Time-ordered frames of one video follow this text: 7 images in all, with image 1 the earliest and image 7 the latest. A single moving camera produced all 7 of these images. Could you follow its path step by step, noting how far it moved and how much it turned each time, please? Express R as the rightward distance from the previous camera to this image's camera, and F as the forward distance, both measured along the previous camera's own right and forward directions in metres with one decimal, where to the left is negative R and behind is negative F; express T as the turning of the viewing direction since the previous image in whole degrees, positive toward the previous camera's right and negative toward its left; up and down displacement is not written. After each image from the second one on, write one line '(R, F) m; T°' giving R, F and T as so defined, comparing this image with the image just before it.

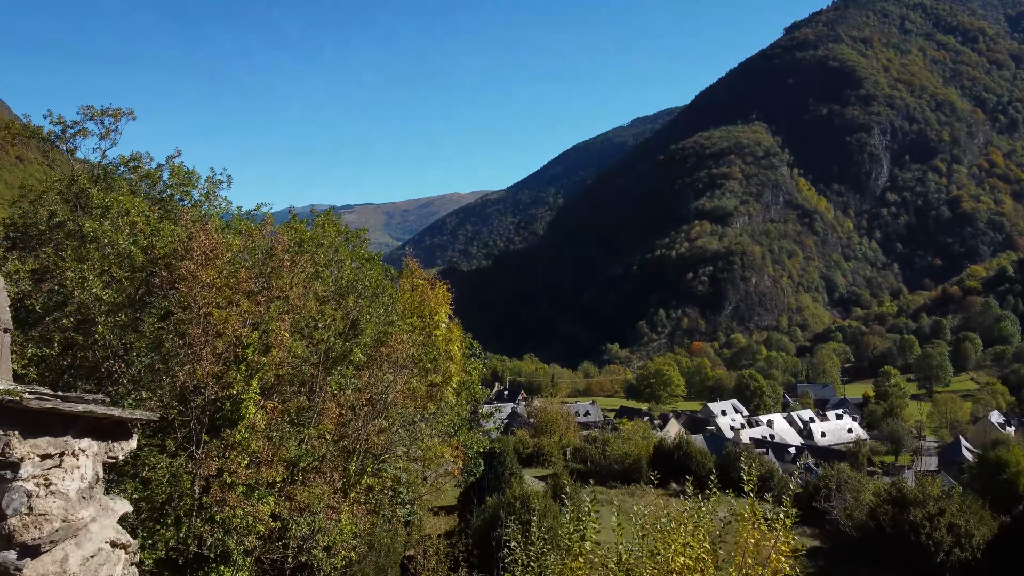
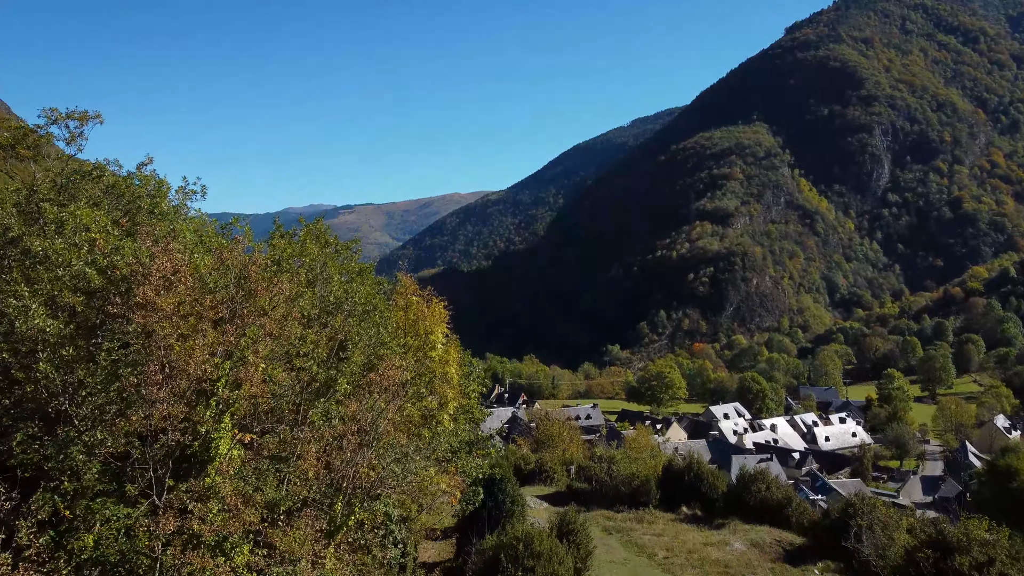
(0.0, +0.3) m; 0°
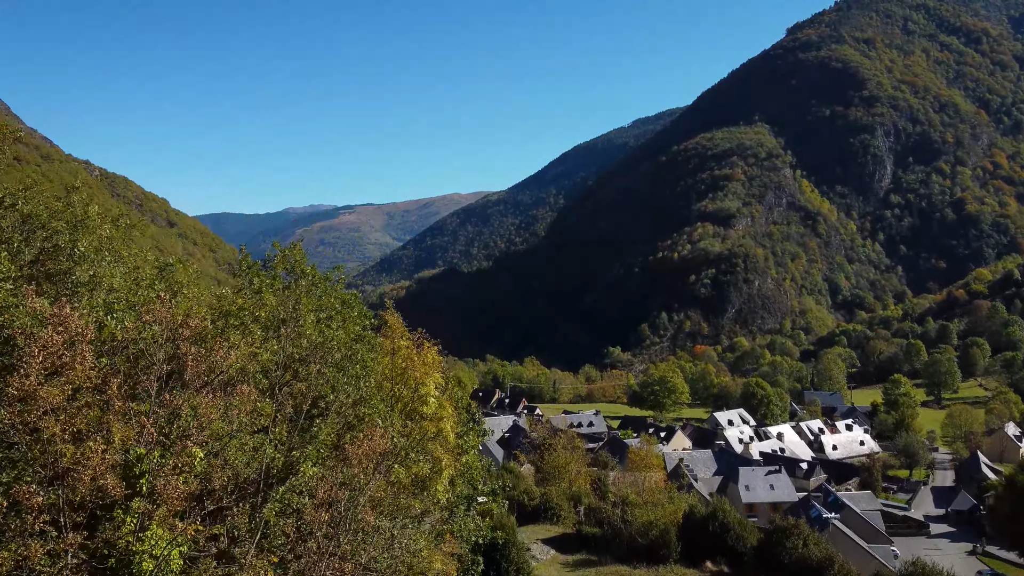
(0.0, +0.6) m; 0°
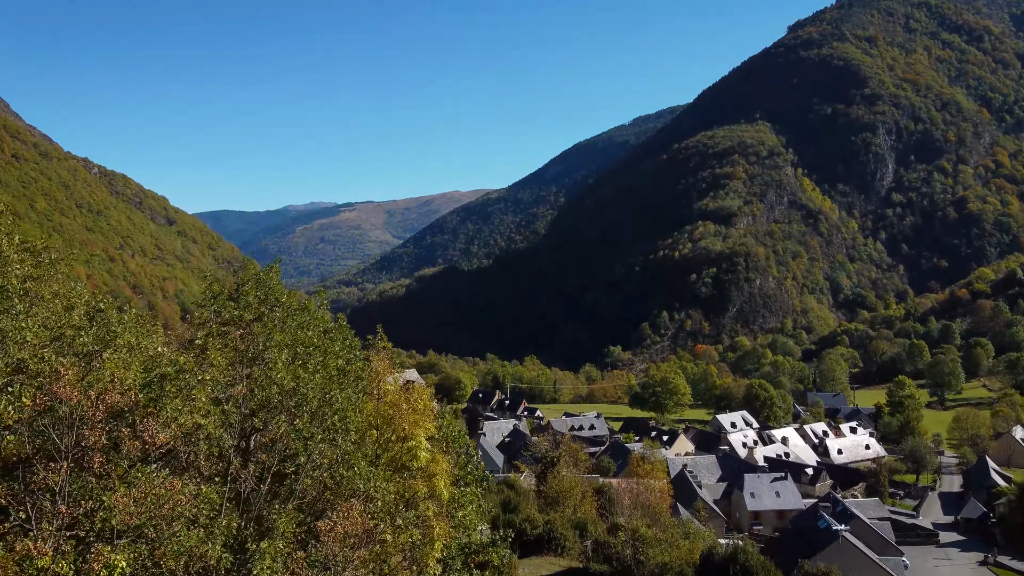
(0.0, +0.5) m; 0°
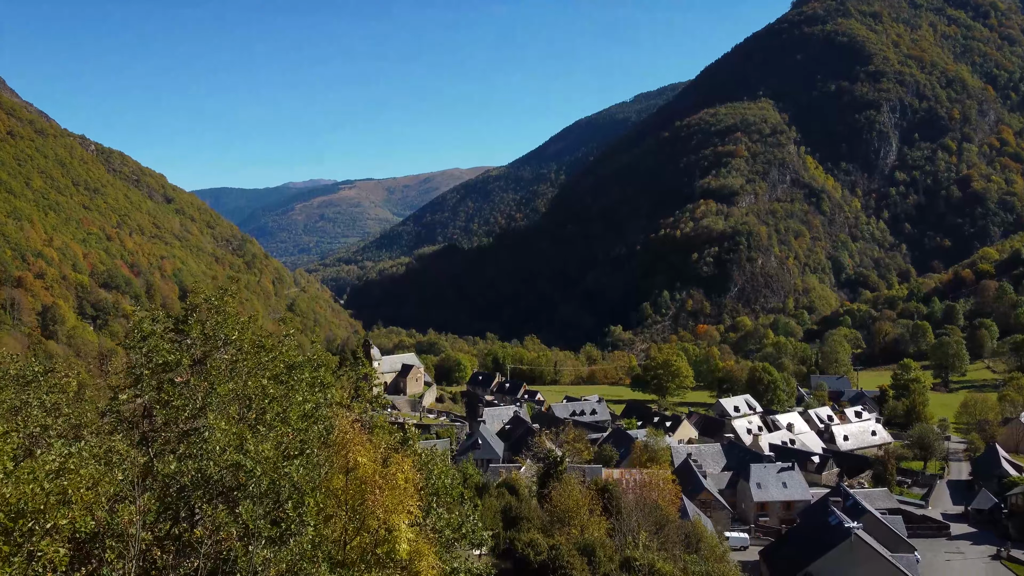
(0.0, +0.8) m; 0°
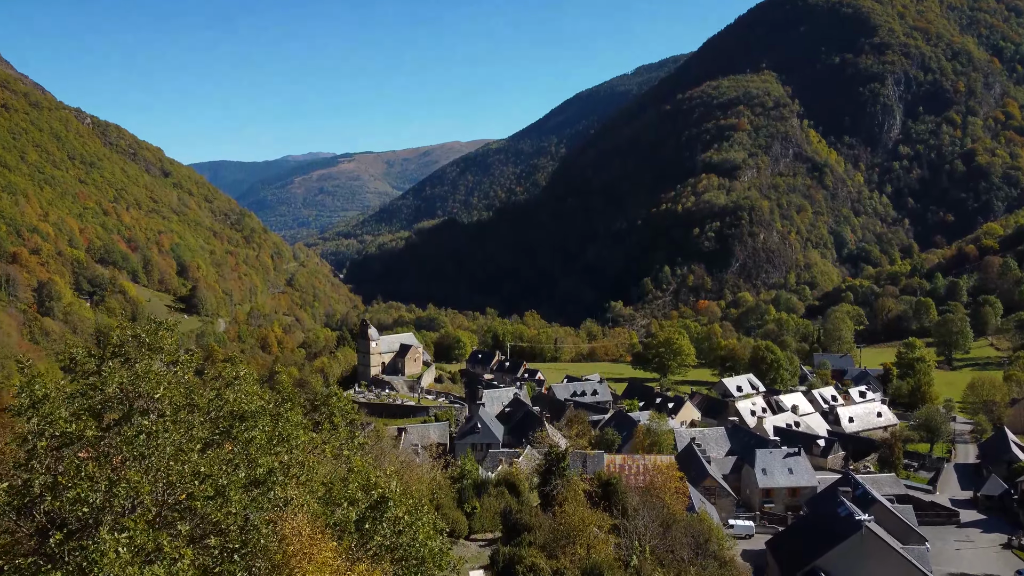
(0.0, +0.7) m; 0°
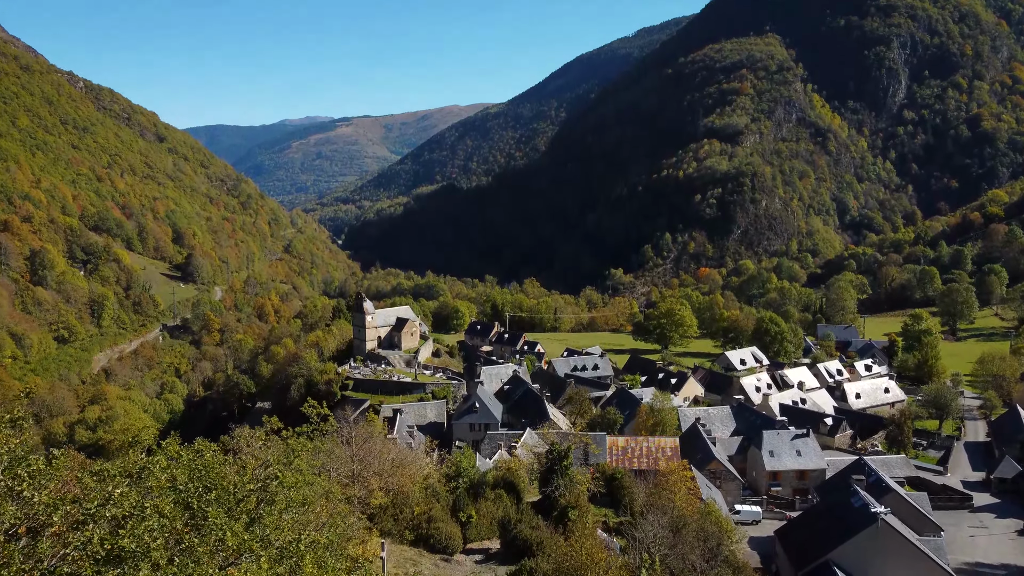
(0.0, +1.0) m; 0°
